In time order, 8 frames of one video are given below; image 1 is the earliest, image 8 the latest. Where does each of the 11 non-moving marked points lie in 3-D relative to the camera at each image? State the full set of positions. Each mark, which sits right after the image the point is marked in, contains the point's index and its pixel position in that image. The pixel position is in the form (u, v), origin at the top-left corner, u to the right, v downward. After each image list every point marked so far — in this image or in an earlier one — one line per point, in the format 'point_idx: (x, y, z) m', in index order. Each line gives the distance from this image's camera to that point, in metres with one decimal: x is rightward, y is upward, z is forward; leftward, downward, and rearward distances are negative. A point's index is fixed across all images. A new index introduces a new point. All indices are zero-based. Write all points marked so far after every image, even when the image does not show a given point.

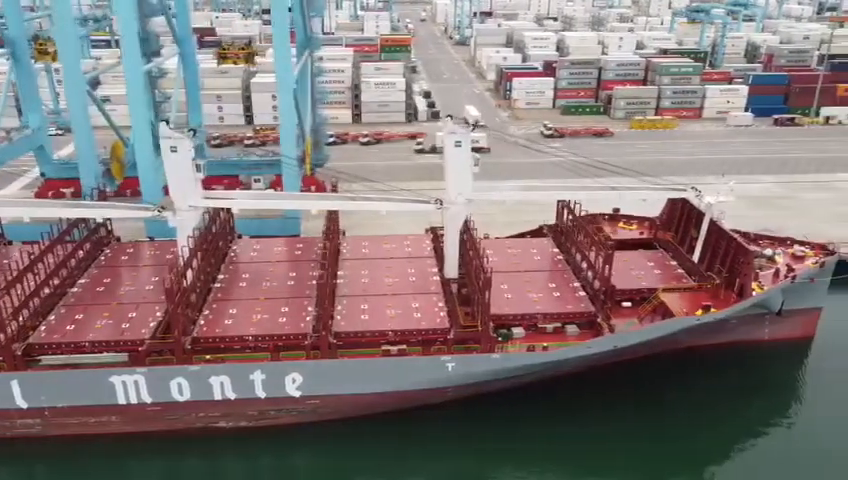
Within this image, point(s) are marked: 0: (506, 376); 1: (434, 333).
0: (+2.4, -3.9, +18.9) m
1: (+0.3, -2.6, +18.3) m
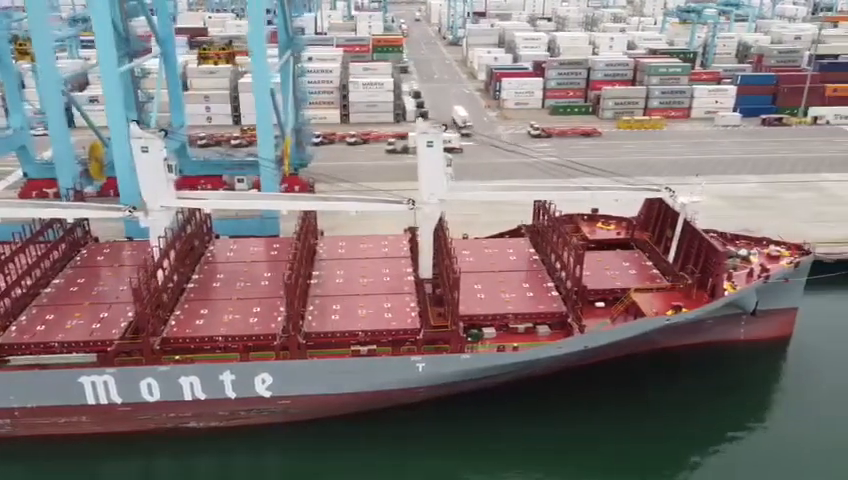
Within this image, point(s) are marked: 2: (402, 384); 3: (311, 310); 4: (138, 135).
0: (+1.6, -3.9, +18.9) m
1: (-0.6, -2.6, +18.3) m
2: (-0.6, -4.1, +18.5) m
3: (-3.3, -2.0, +19.3) m
4: (-8.2, +3.0, +18.8) m
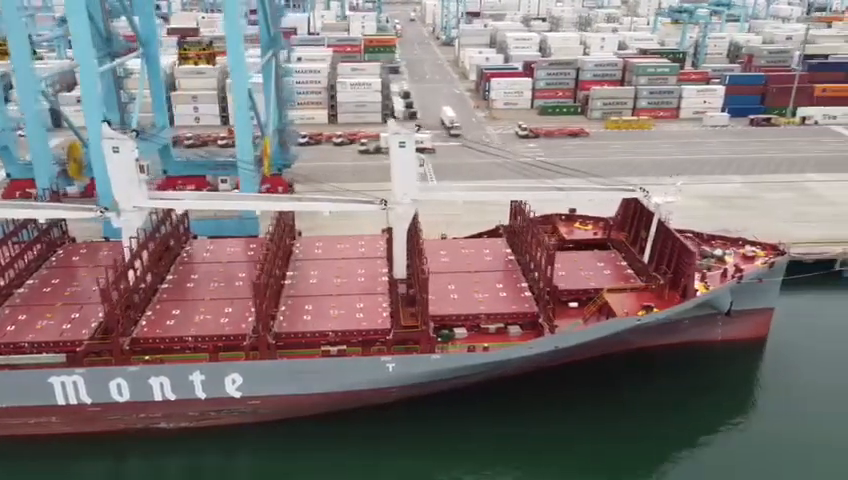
0: (+0.7, -3.9, +18.9) m
1: (-1.4, -2.6, +18.3) m
2: (-1.5, -4.1, +18.5) m
3: (-4.2, -2.1, +19.3) m
4: (-9.0, +3.0, +18.8) m
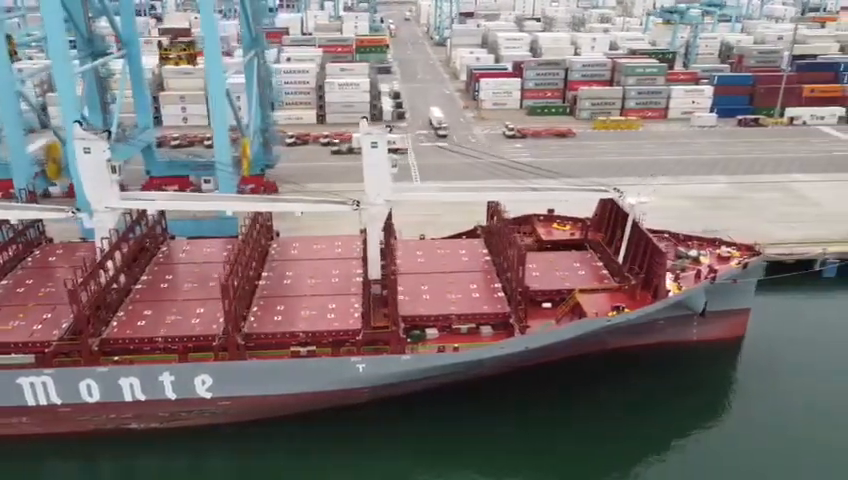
0: (-0.1, -4.0, +18.9) m
1: (-2.2, -2.6, +18.3) m
2: (-2.3, -4.1, +18.5) m
3: (-5.0, -2.1, +19.3) m
4: (-9.8, +3.0, +18.8) m
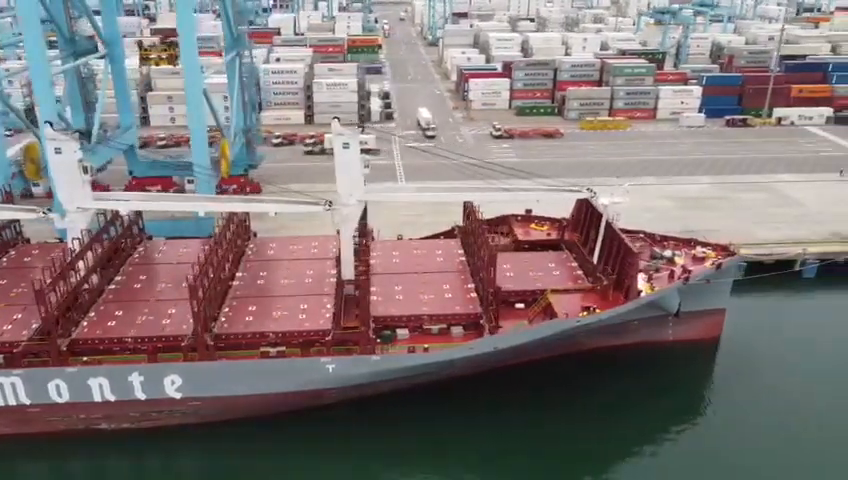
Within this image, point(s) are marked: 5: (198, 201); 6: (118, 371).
0: (-0.9, -4.0, +18.9) m
1: (-3.1, -2.6, +18.3) m
2: (-3.1, -4.1, +18.5) m
3: (-5.8, -2.1, +19.3) m
4: (-10.7, +3.0, +18.8) m
5: (-6.9, +1.2, +20.0) m
6: (-8.2, -3.5, +17.6) m
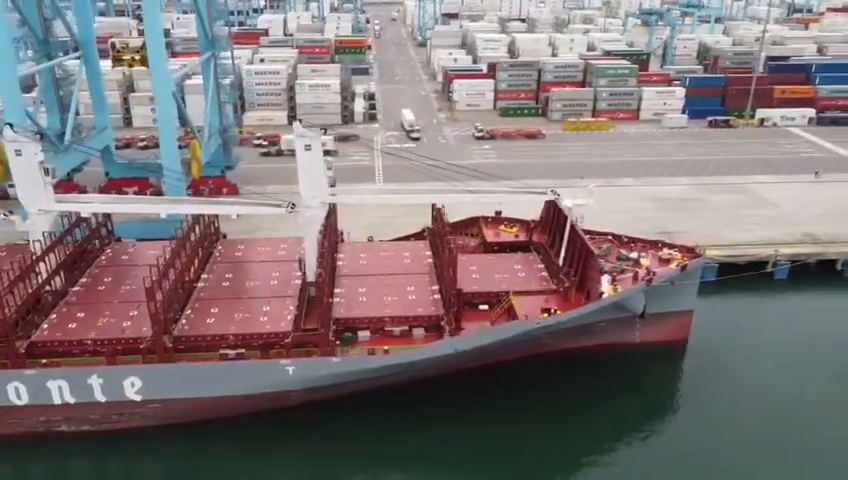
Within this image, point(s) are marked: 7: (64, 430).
0: (-2.1, -4.0, +18.9) m
1: (-4.2, -2.7, +18.3) m
2: (-4.2, -4.2, +18.5) m
3: (-7.0, -2.1, +19.3) m
4: (-11.8, +2.9, +18.7) m
5: (-8.0, +1.1, +20.0) m
6: (-9.3, -3.6, +17.6) m
7: (-10.3, -5.4, +18.8) m
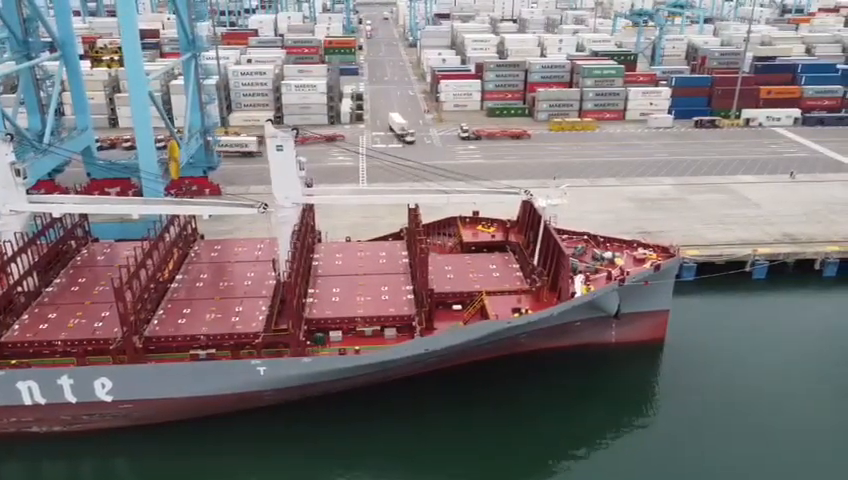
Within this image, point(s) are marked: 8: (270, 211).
0: (-2.9, -4.0, +19.0) m
1: (-5.0, -2.7, +18.3) m
2: (-5.1, -4.2, +18.5) m
3: (-7.8, -2.2, +19.3) m
4: (-12.6, +2.9, +18.7) m
5: (-8.9, +1.1, +20.0) m
6: (-10.1, -3.6, +17.5) m
7: (-11.1, -5.5, +18.7) m
8: (-4.7, +0.9, +20.1) m
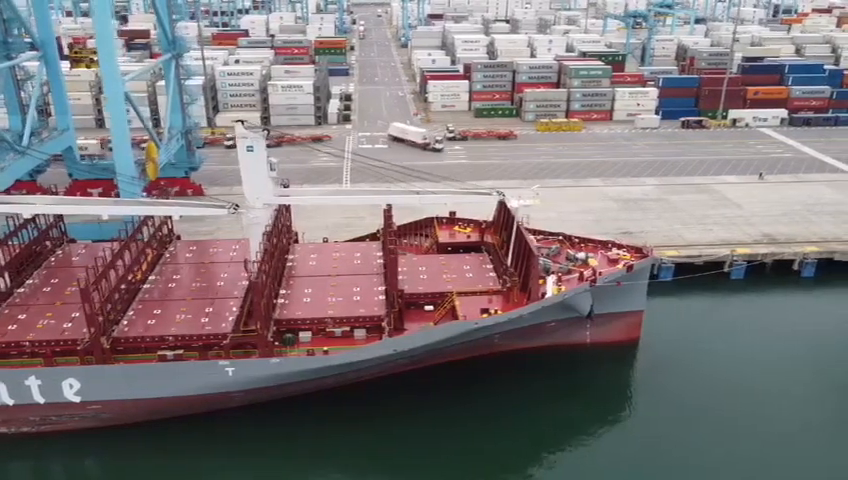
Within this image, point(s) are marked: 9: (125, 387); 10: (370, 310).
0: (-3.8, -4.1, +19.0) m
1: (-5.9, -2.7, +18.3) m
2: (-5.9, -4.2, +18.5) m
3: (-8.7, -2.2, +19.3) m
4: (-13.5, +2.9, +18.7) m
5: (-9.7, +1.1, +20.0) m
6: (-11.0, -3.6, +17.5) m
7: (-12.0, -5.5, +18.7) m
8: (-5.6, +0.9, +20.1) m
9: (-8.2, -4.0, +18.1) m
10: (-1.6, -2.1, +19.6) m
